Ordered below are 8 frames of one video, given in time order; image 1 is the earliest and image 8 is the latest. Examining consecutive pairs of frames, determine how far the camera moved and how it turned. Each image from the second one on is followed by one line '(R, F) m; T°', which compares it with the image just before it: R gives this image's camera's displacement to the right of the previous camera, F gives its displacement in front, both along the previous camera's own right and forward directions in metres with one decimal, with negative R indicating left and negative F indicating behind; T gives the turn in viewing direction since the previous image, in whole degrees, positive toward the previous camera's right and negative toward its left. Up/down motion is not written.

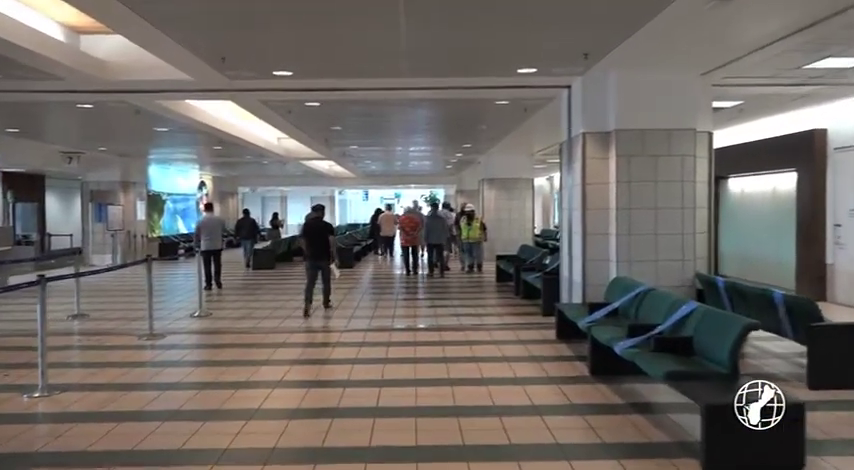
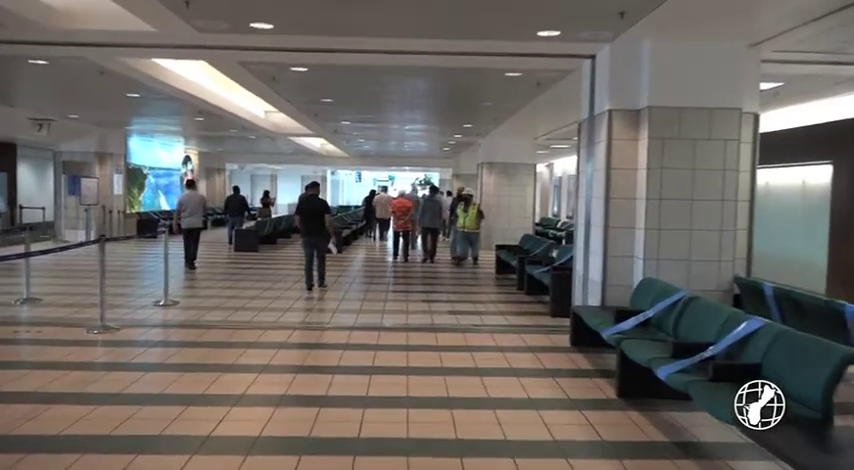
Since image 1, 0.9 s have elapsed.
(-0.1, +1.2) m; +1°
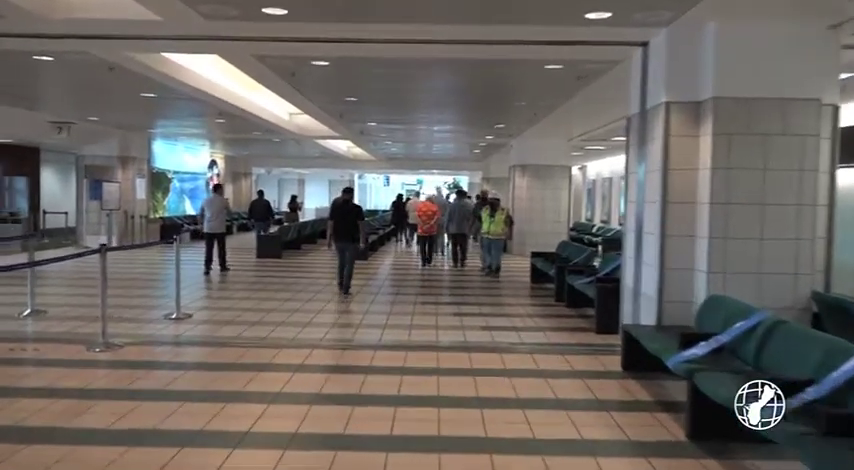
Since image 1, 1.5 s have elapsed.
(0.0, +0.8) m; -2°
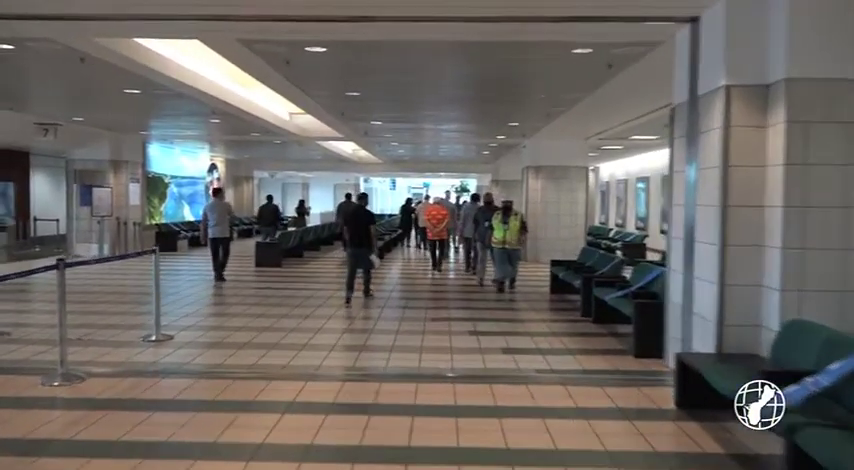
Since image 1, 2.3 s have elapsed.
(-0.1, +1.1) m; -1°
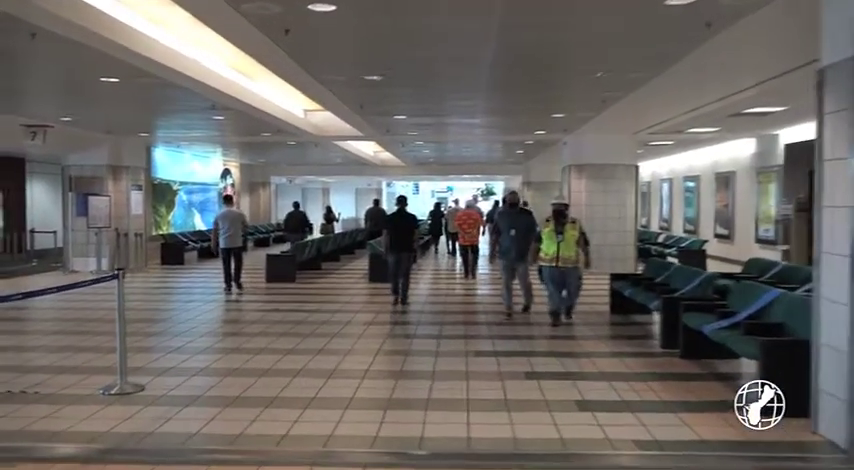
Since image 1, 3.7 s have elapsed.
(-0.2, +1.9) m; -2°
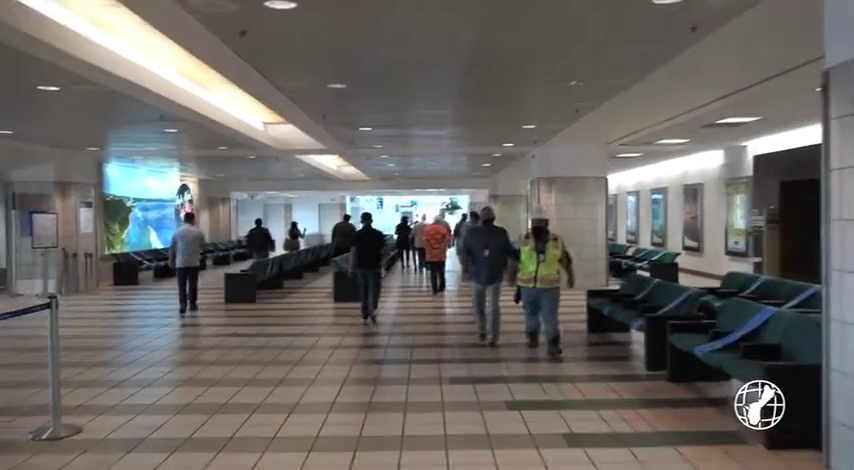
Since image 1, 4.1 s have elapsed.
(-0.1, +0.5) m; +3°
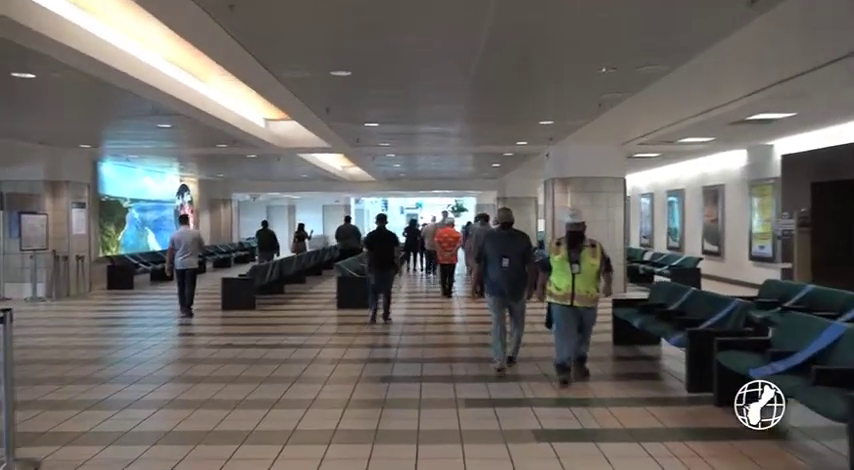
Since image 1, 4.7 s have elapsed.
(-0.1, +0.8) m; 0°
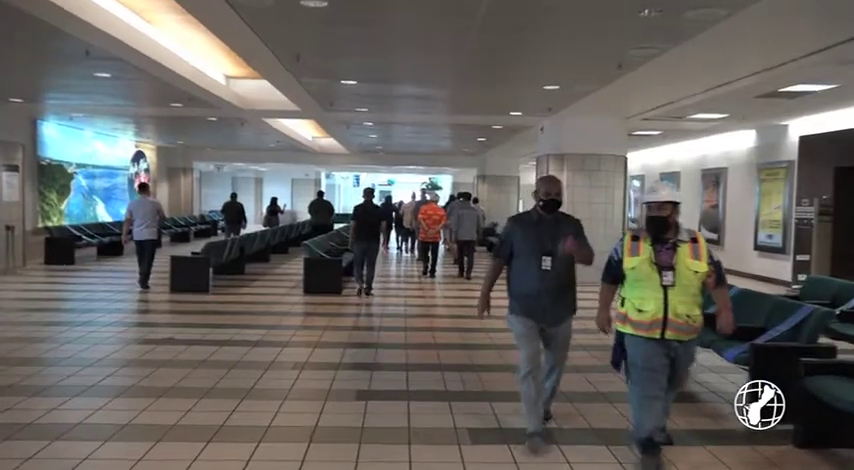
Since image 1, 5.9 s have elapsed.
(-0.2, +1.6) m; +2°
